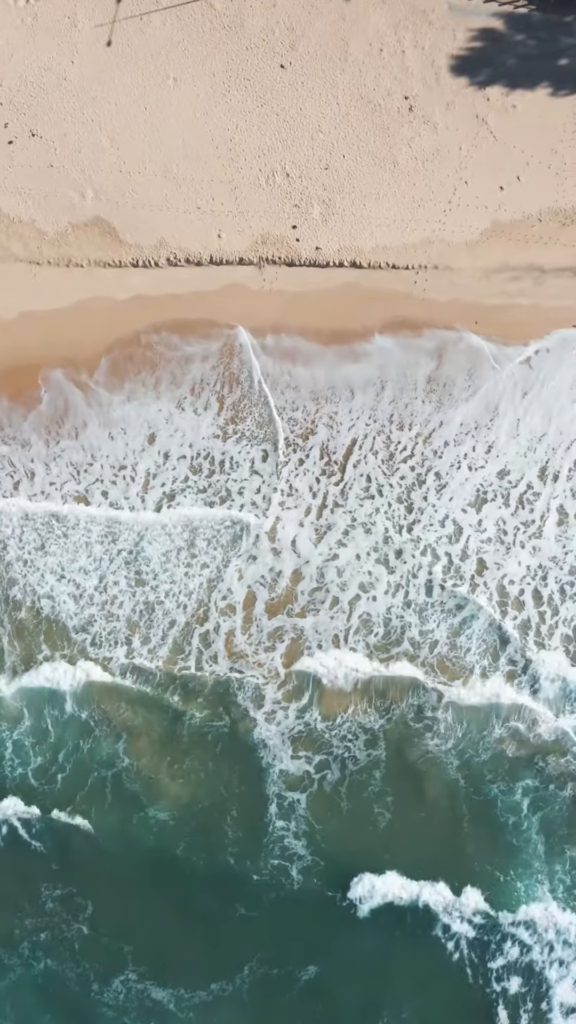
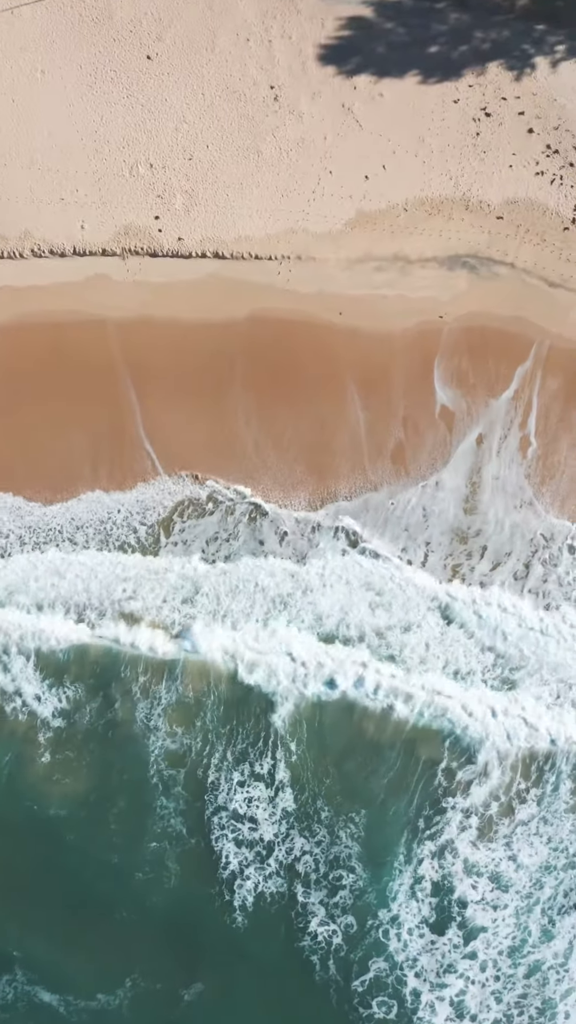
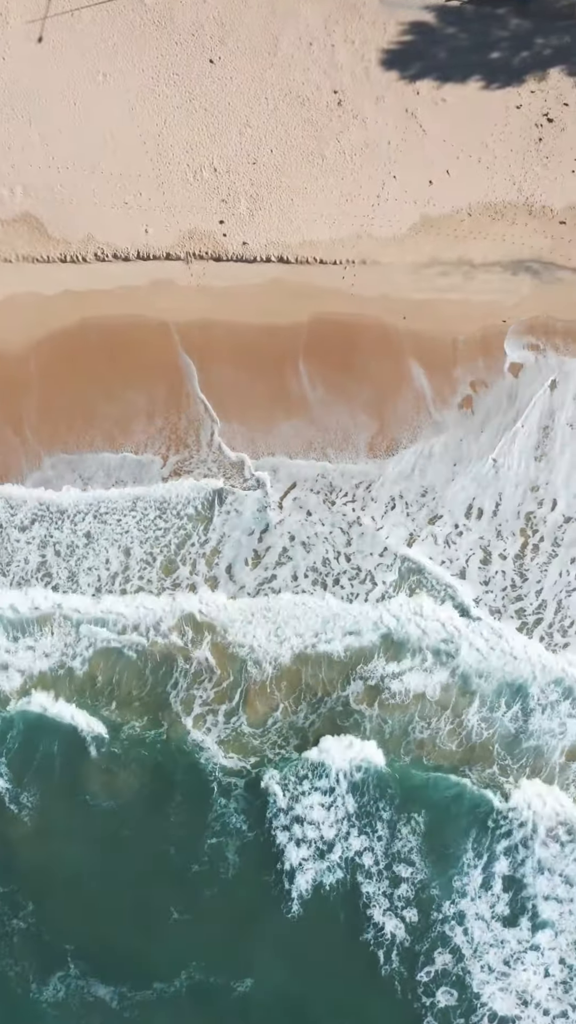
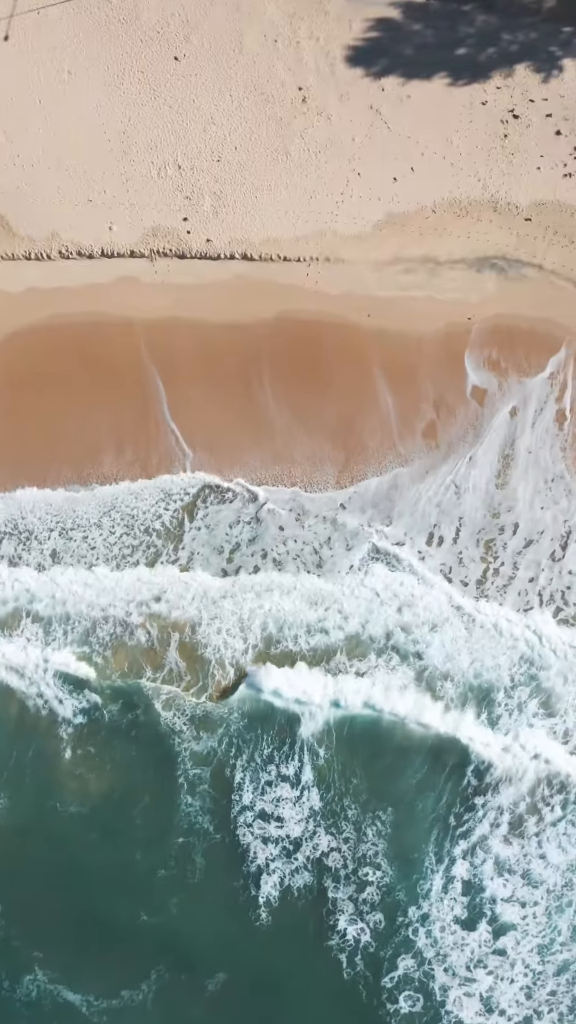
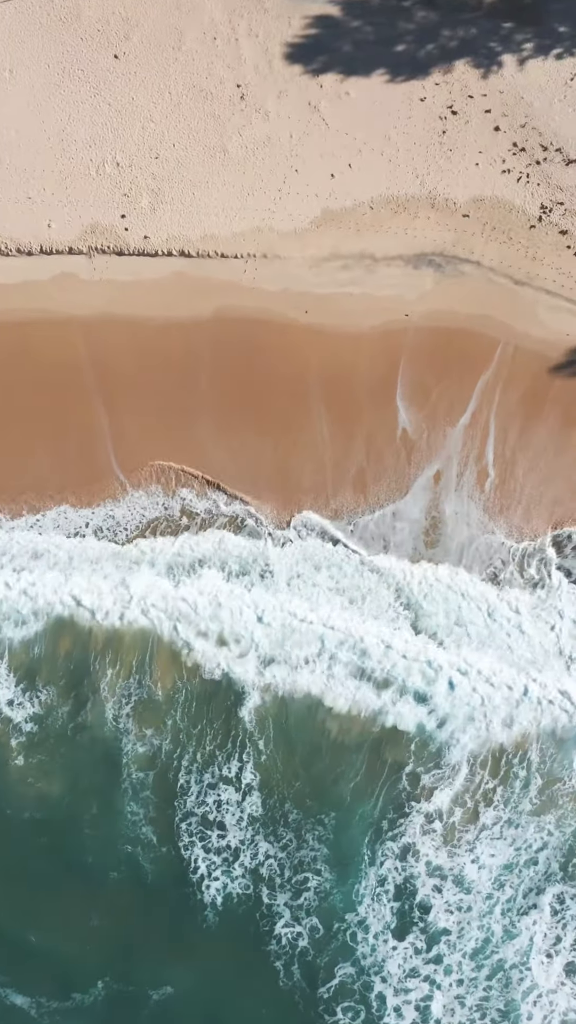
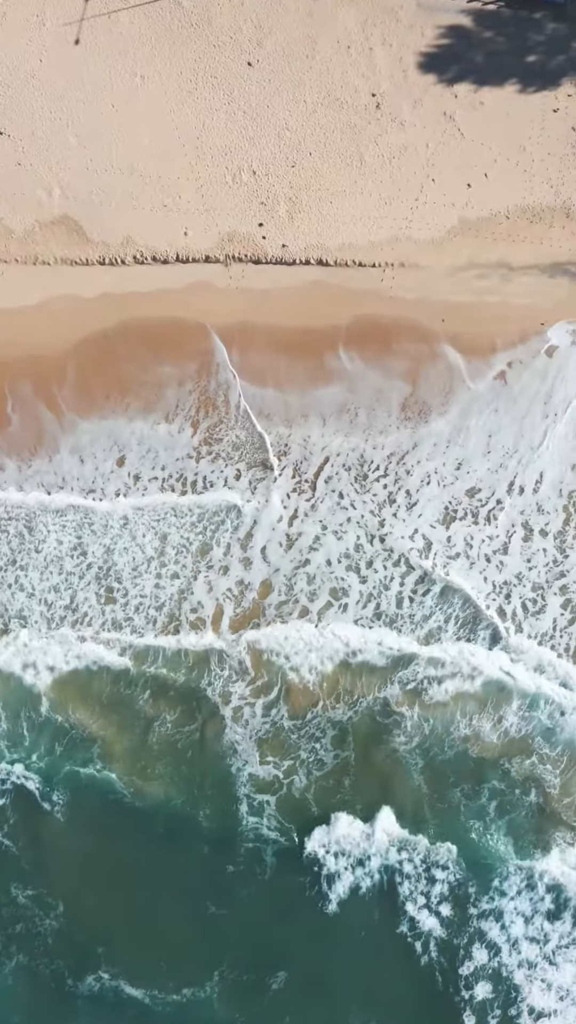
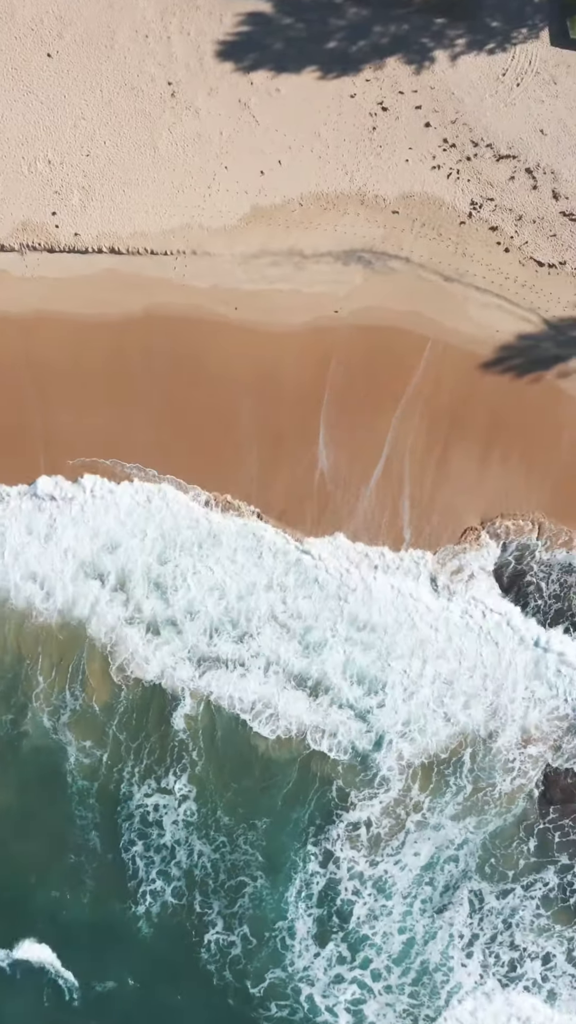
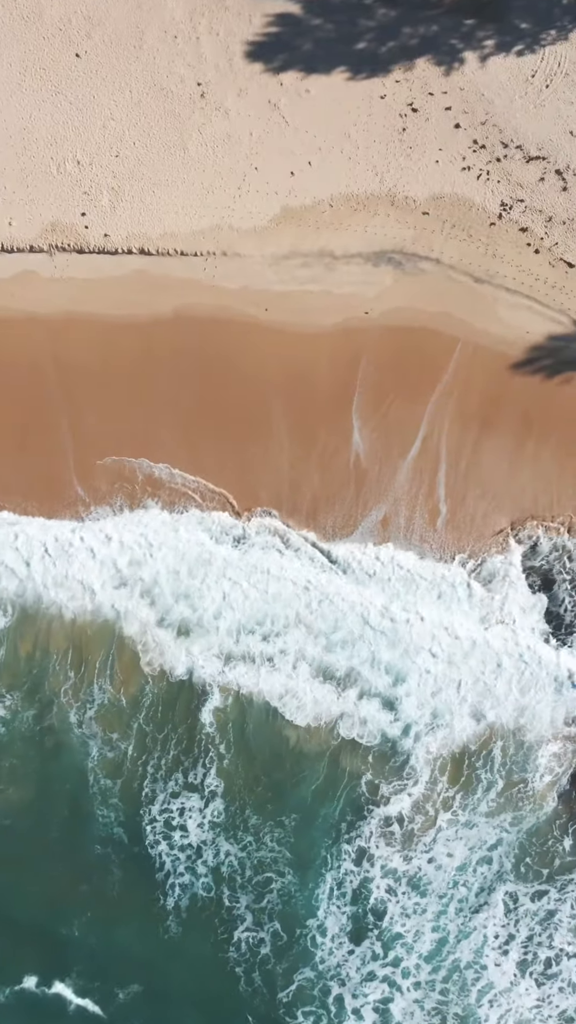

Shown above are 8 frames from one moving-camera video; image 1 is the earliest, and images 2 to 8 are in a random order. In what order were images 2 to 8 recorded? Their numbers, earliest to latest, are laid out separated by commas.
6, 3, 4, 2, 5, 8, 7
